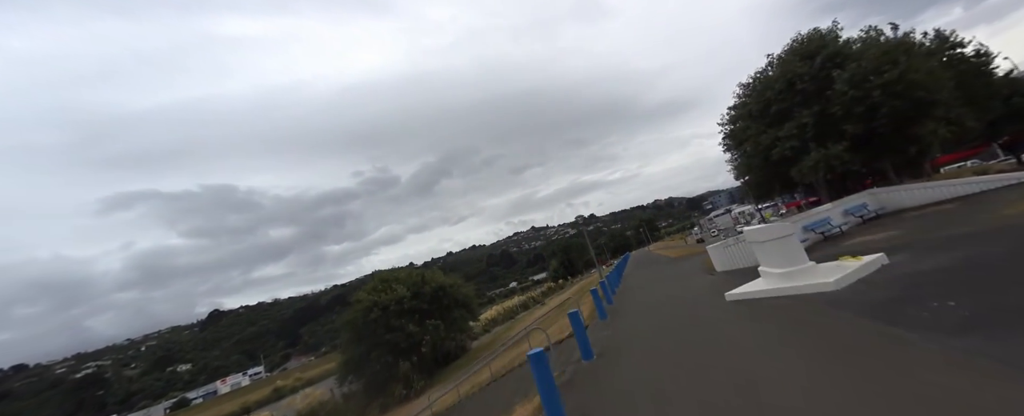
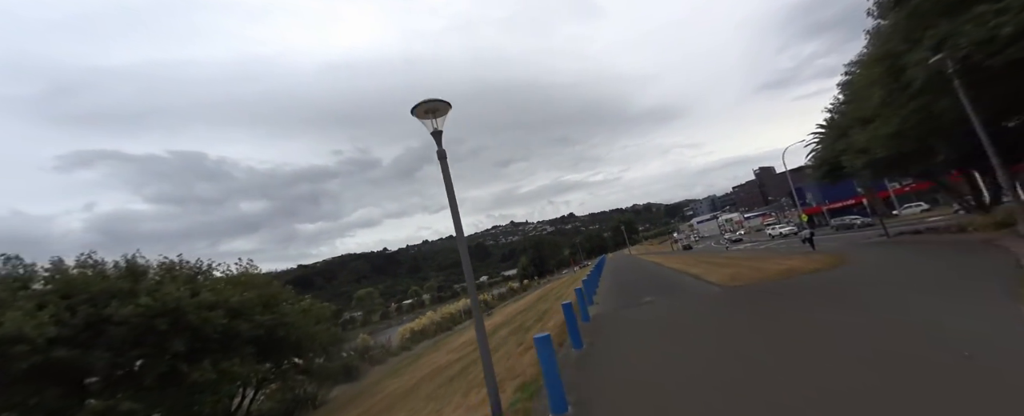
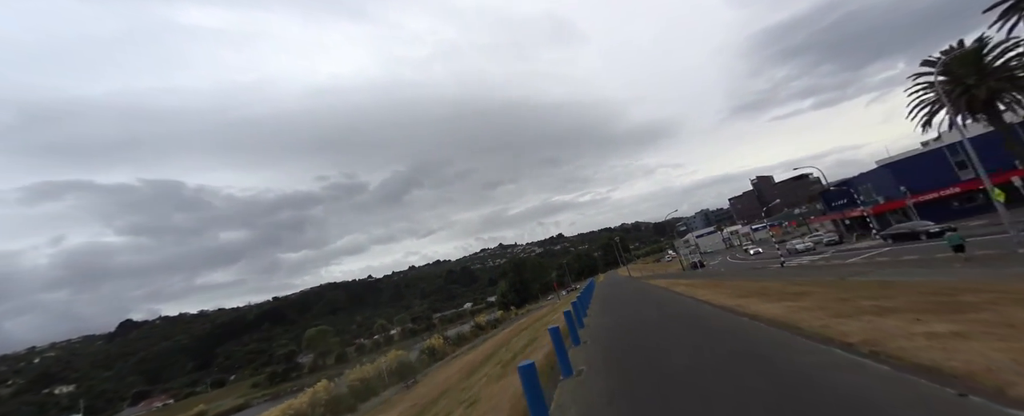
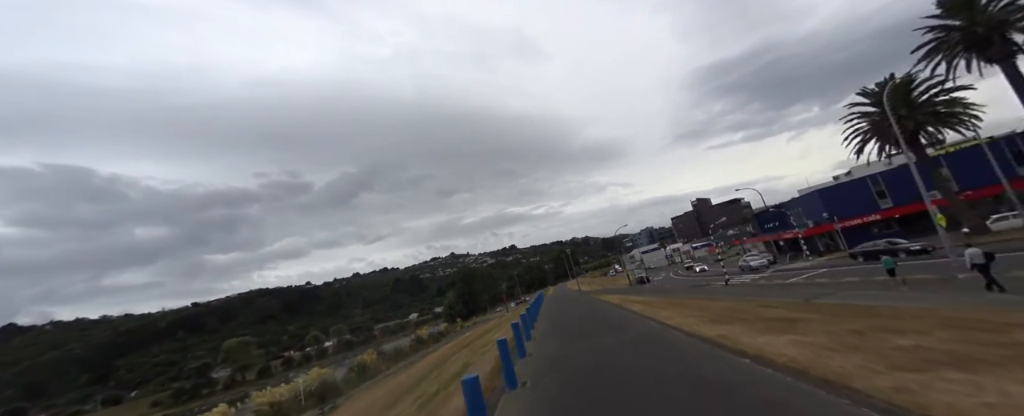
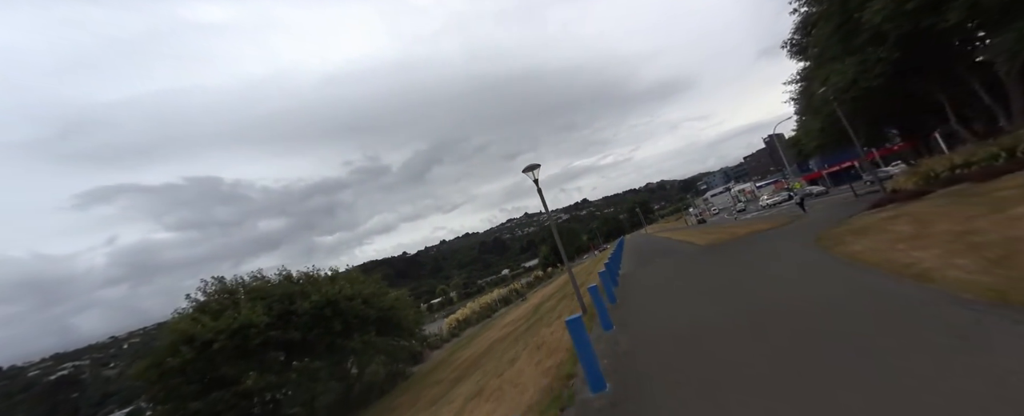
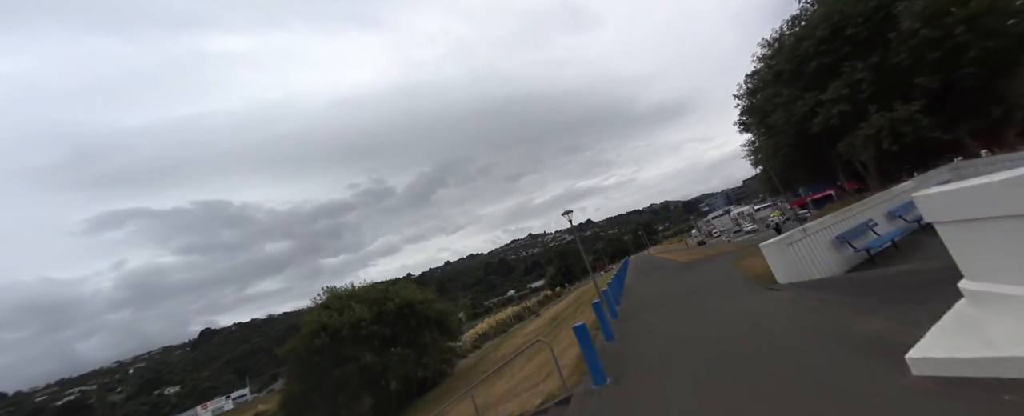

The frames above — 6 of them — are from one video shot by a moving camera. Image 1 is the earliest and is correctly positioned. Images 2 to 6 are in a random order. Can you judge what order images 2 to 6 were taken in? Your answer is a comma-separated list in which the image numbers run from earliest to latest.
6, 5, 2, 3, 4
